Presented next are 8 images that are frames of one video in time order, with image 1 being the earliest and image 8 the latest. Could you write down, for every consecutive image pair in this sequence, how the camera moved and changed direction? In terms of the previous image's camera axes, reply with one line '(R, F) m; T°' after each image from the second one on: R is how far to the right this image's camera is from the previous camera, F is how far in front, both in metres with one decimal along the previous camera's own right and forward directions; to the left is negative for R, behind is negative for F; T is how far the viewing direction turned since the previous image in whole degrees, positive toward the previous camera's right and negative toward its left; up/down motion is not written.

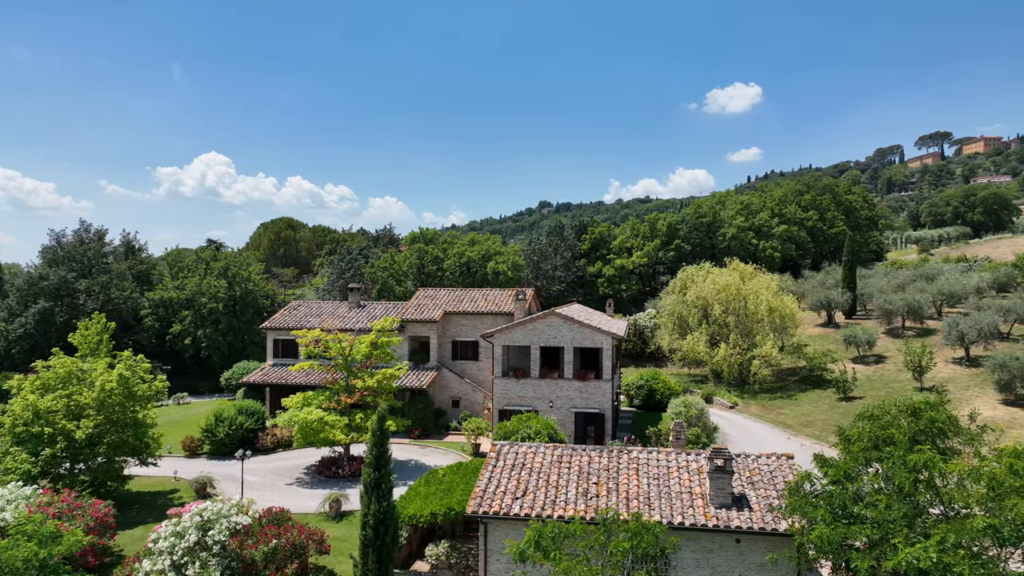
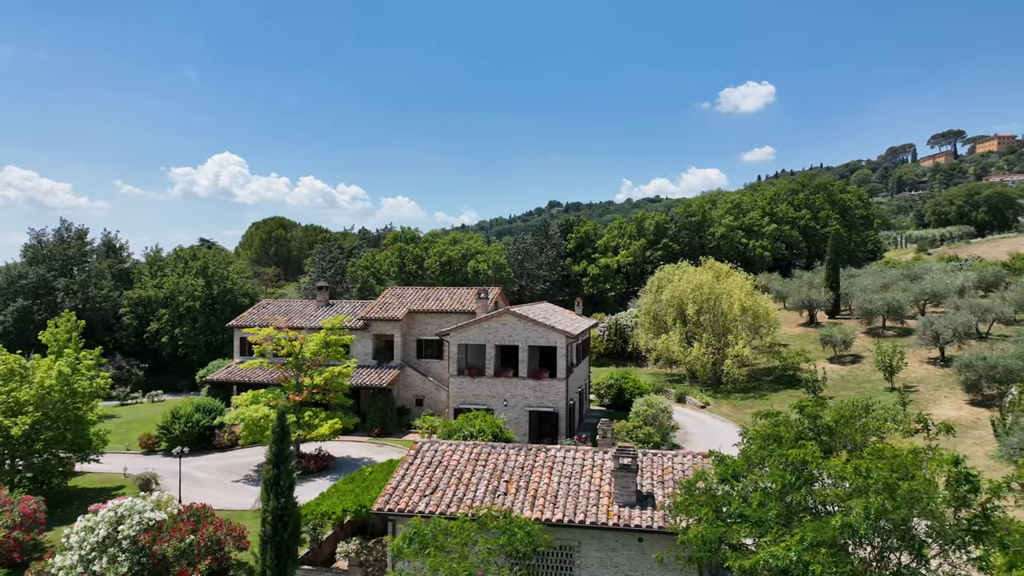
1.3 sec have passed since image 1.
(+1.9, 0.0) m; 0°
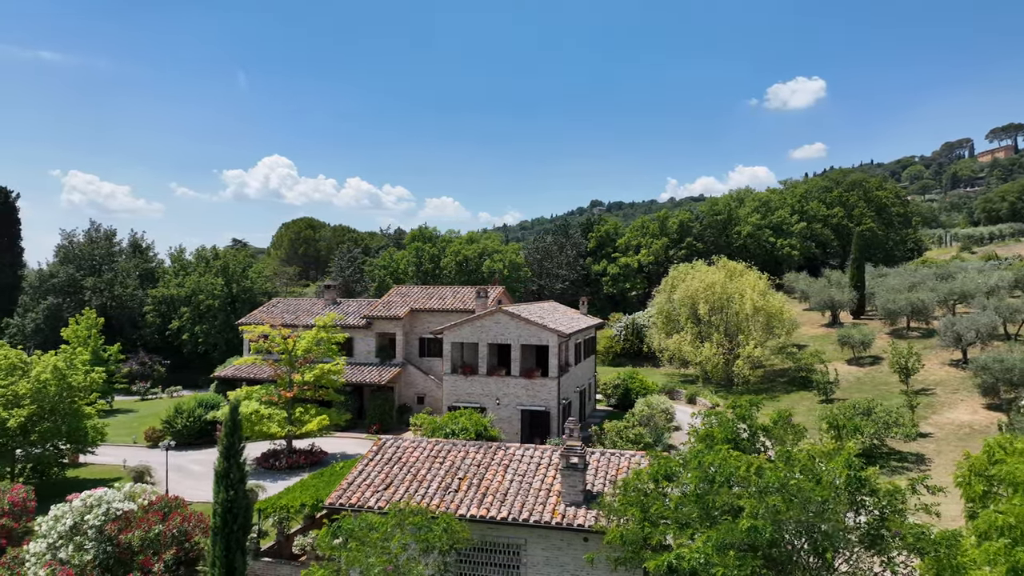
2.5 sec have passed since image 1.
(+1.7, +0.1) m; -3°
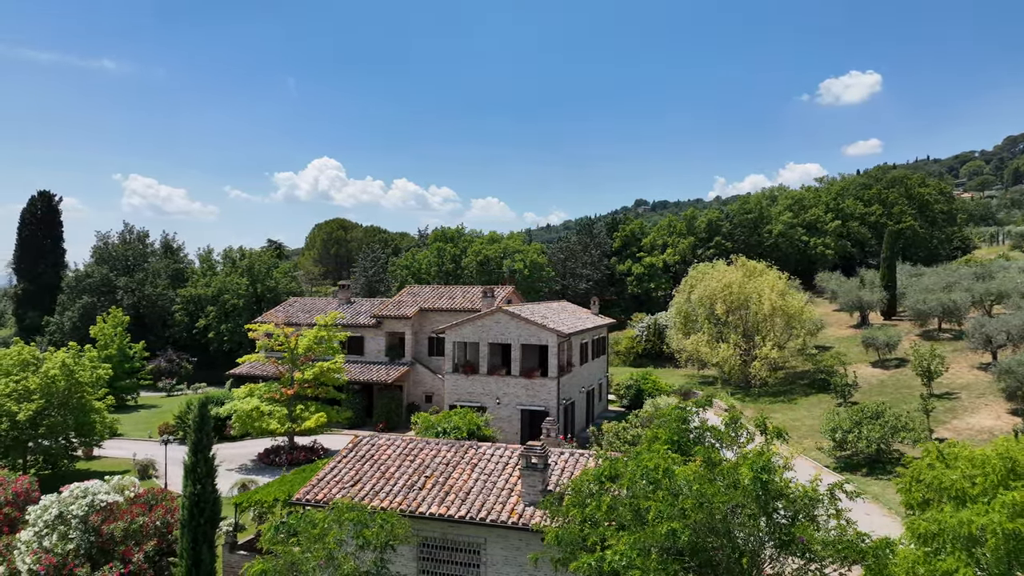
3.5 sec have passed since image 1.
(+1.4, +0.1) m; -3°
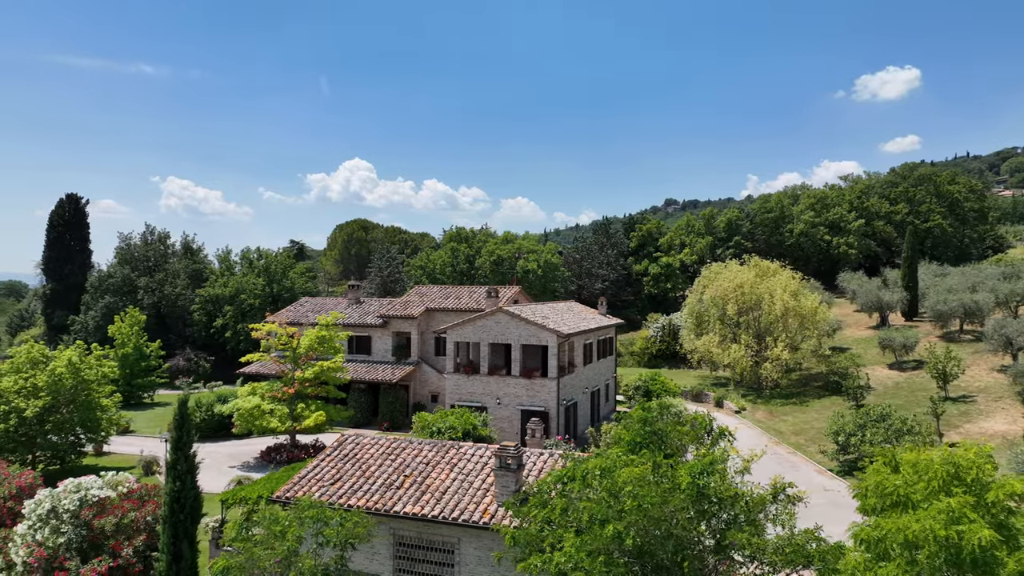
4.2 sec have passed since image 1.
(+1.0, 0.0) m; -2°
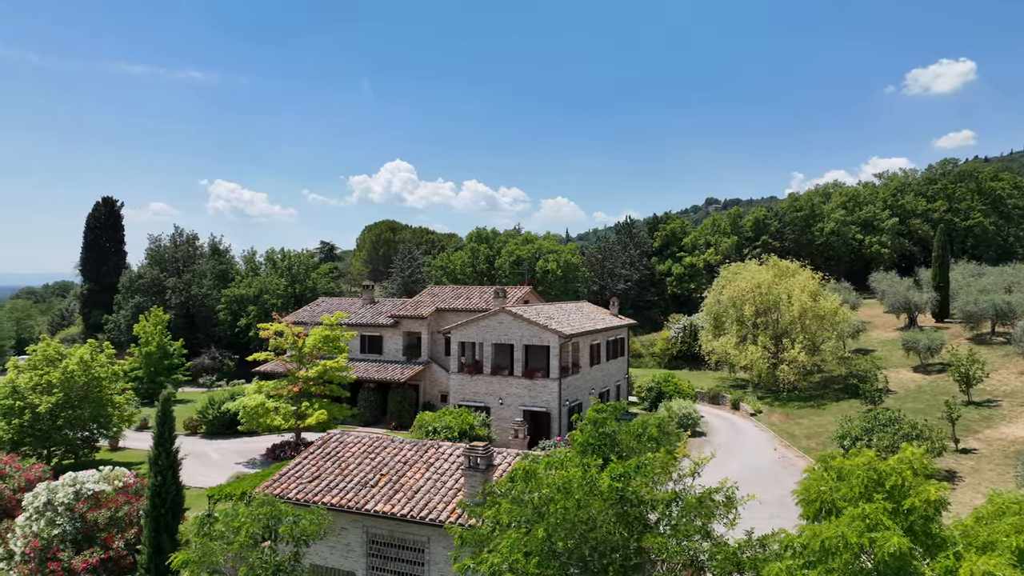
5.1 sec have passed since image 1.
(+1.2, 0.0) m; -3°
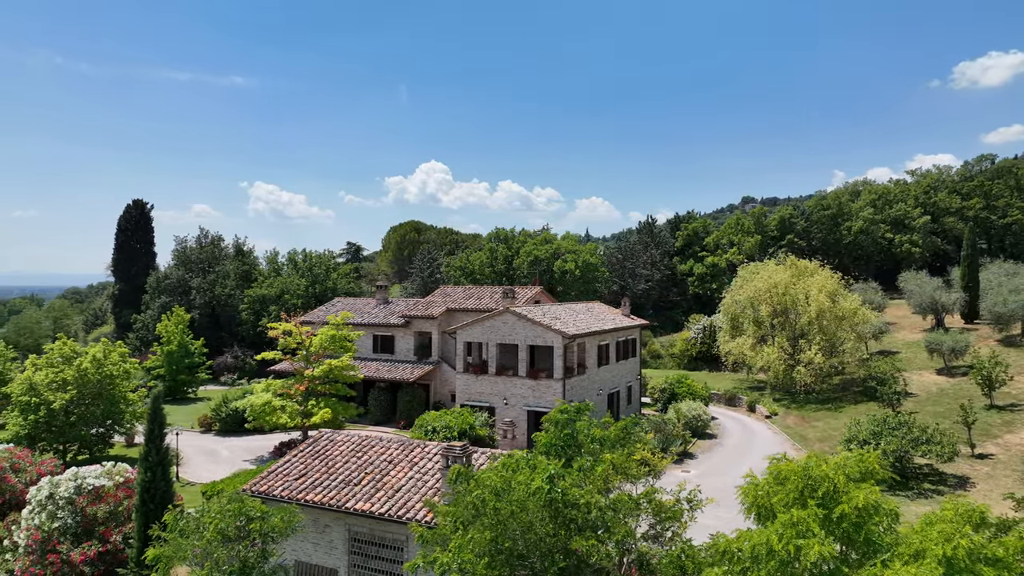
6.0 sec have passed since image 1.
(+1.0, 0.0) m; -2°
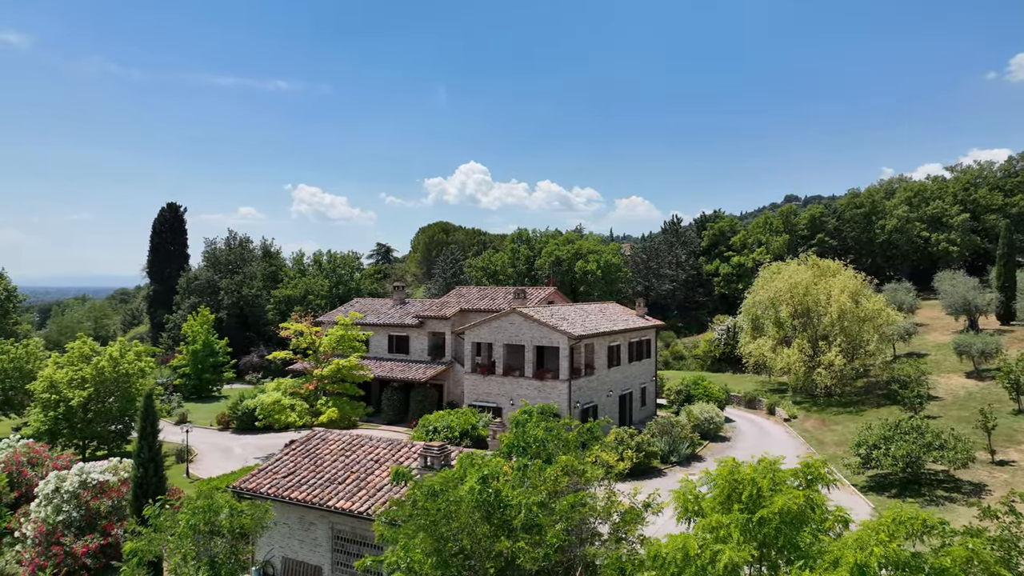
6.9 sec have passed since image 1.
(+1.0, 0.0) m; -3°
